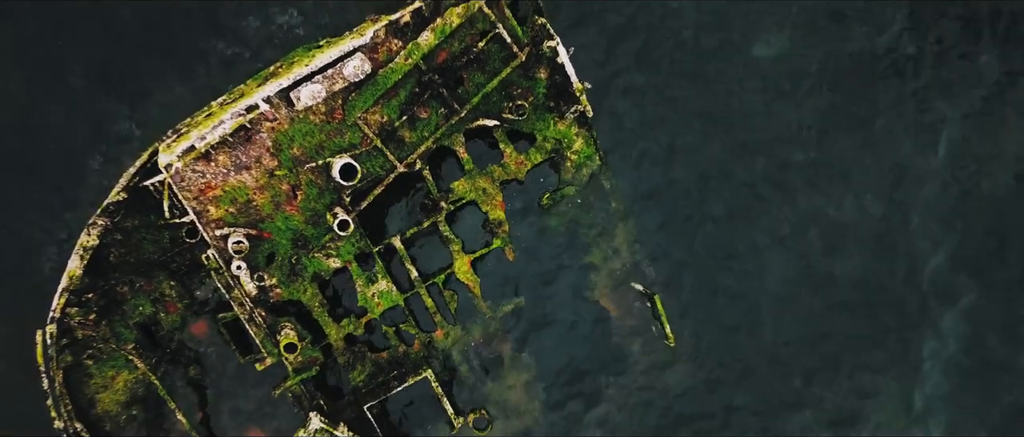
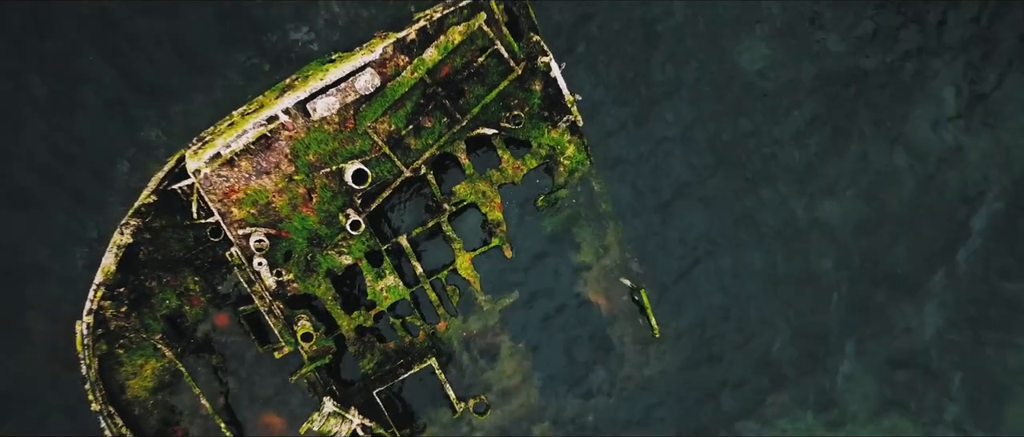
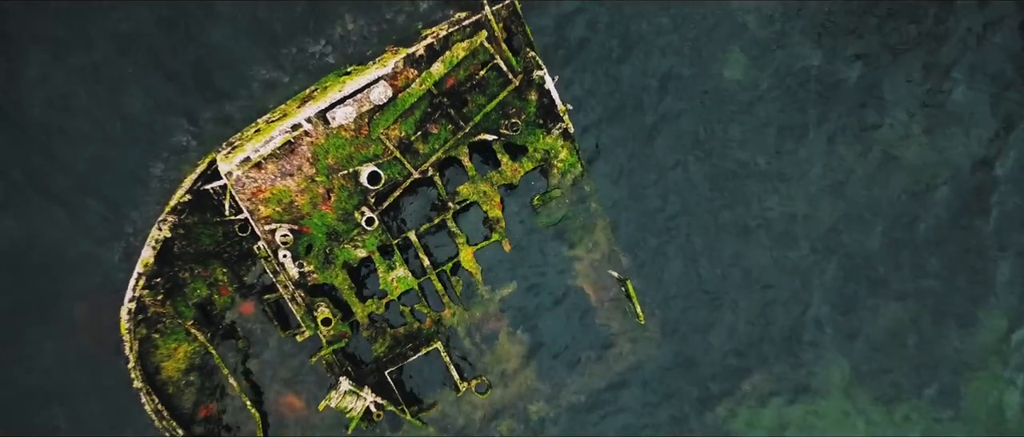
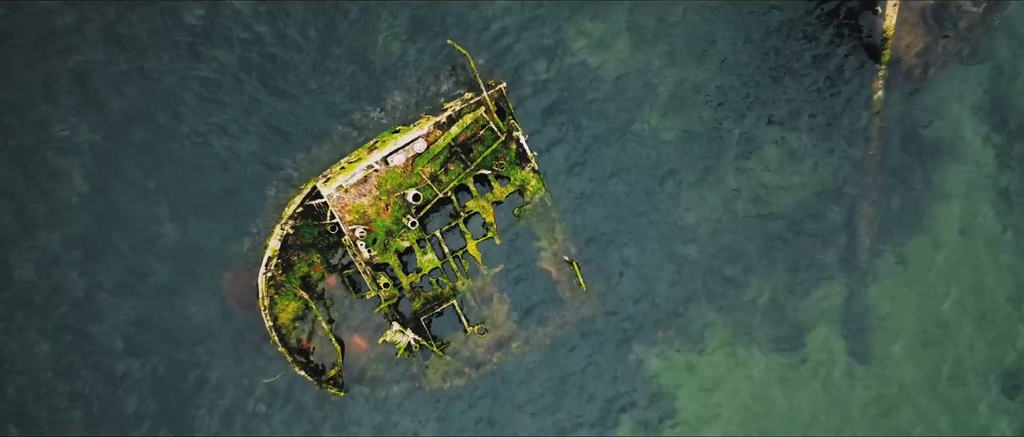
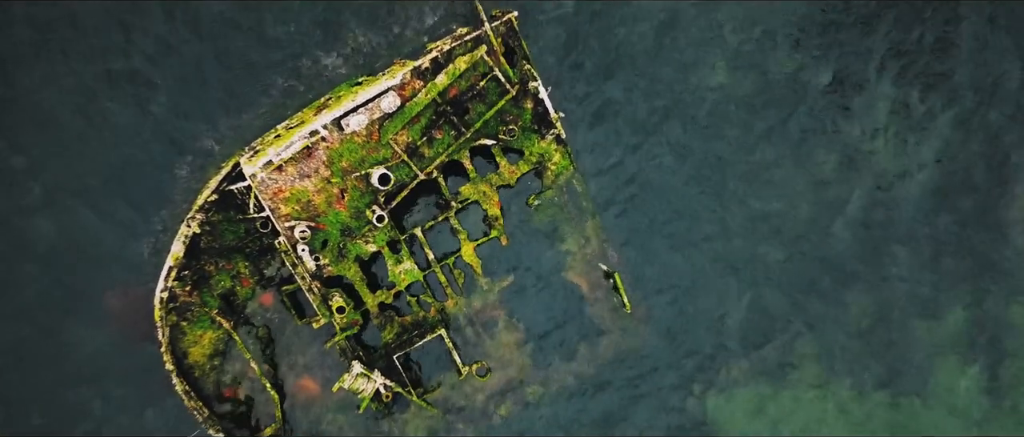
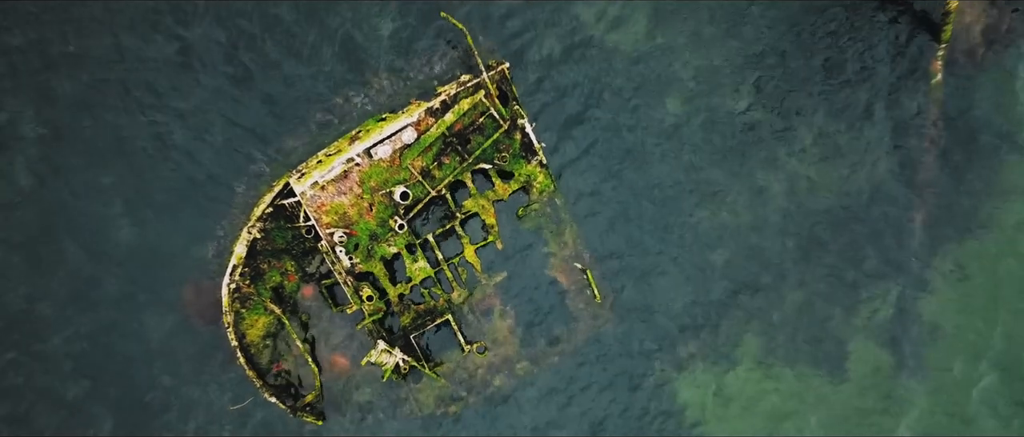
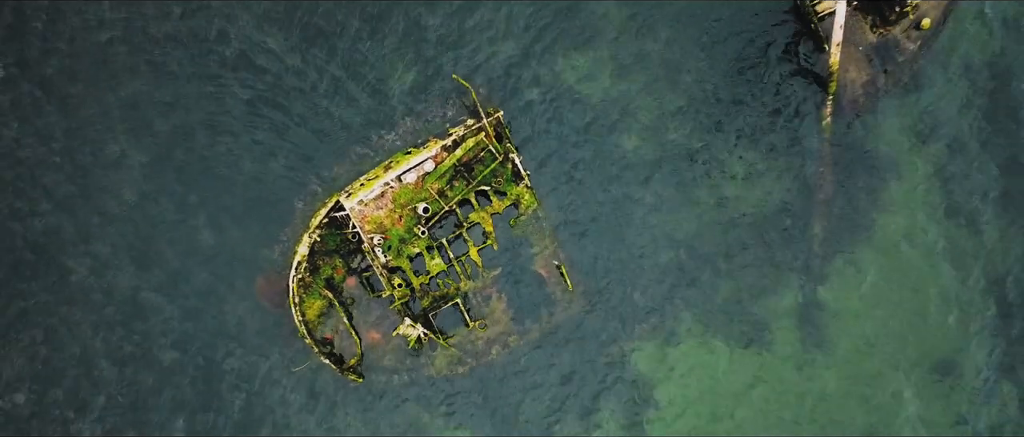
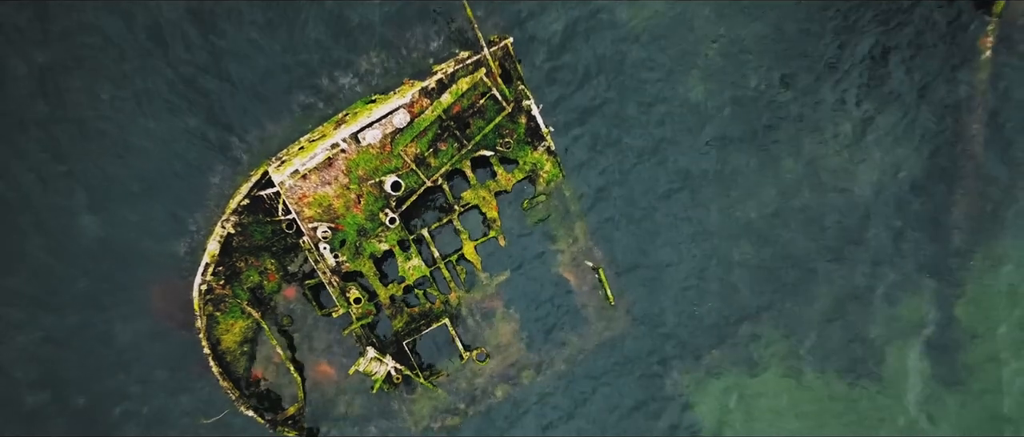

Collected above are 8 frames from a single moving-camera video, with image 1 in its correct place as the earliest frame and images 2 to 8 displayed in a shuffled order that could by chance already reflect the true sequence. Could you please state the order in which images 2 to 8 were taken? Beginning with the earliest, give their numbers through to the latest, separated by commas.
2, 3, 5, 8, 6, 4, 7
